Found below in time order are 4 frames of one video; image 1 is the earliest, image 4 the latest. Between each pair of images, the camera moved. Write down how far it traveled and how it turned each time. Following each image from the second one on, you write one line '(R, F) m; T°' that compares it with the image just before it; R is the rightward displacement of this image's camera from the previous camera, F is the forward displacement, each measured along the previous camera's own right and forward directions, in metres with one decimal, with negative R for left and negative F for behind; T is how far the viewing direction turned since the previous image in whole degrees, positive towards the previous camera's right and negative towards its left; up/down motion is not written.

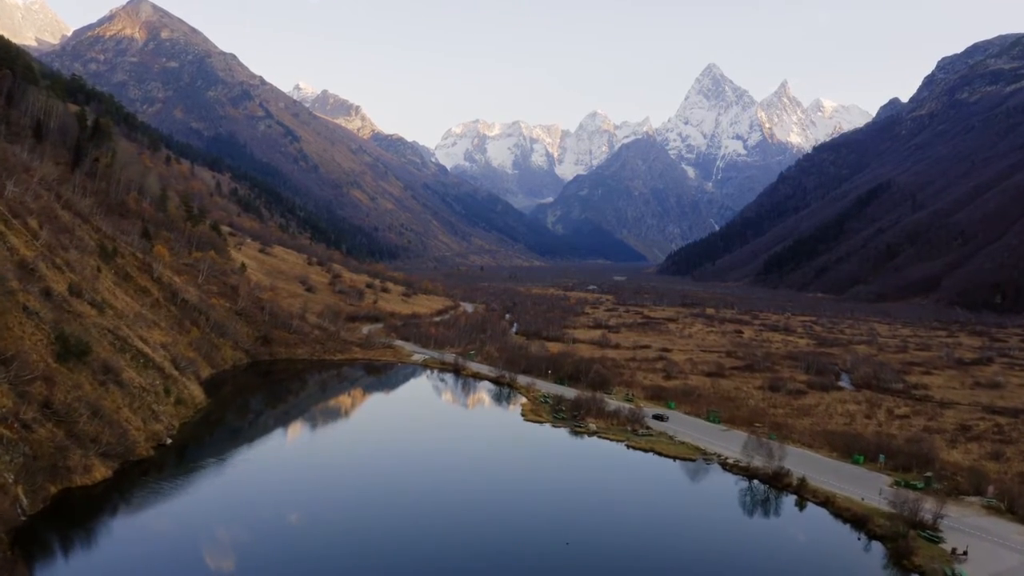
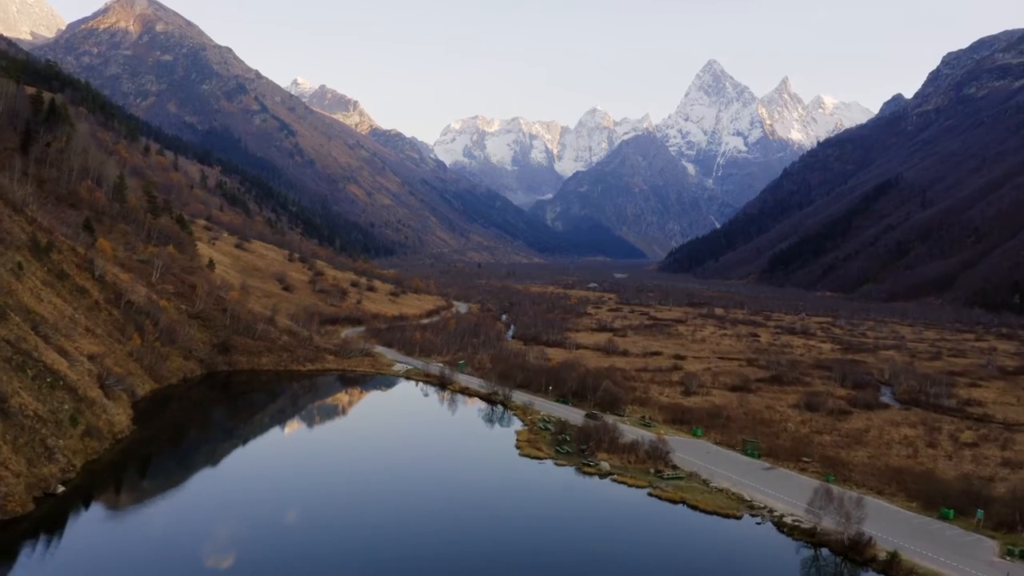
(+0.4, +11.6) m; 0°
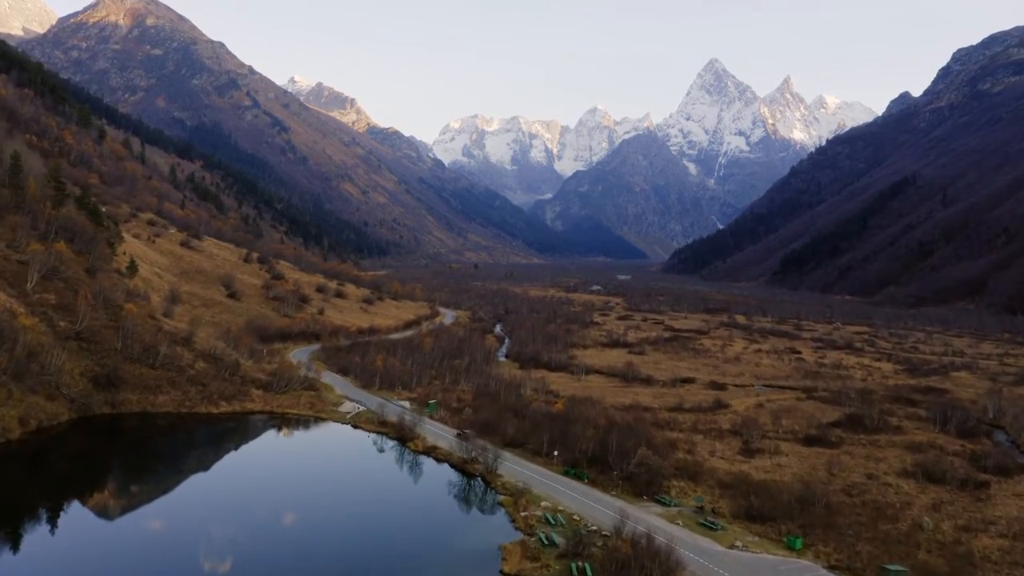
(+0.8, +21.4) m; 0°
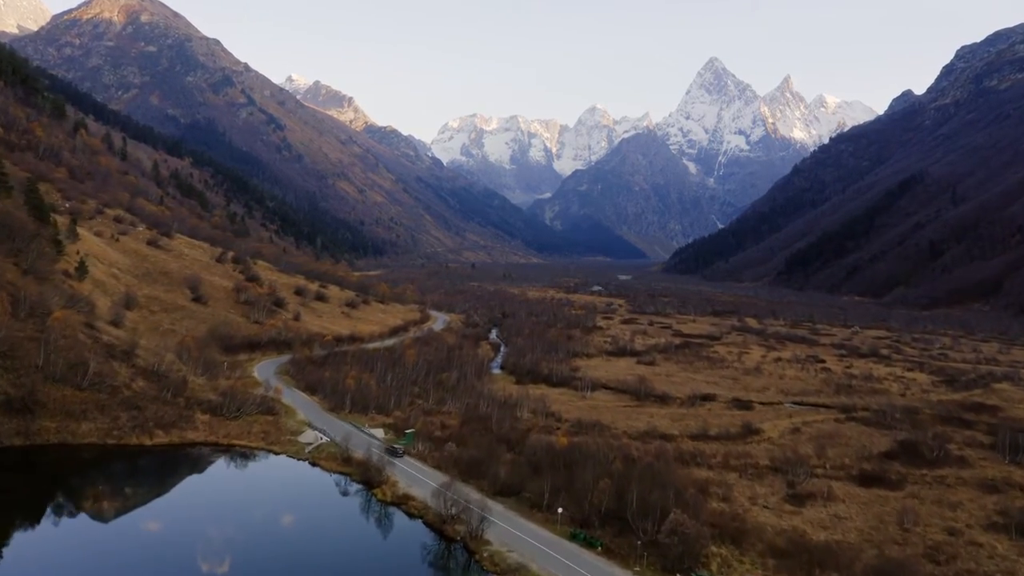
(+0.4, +9.8) m; 0°
